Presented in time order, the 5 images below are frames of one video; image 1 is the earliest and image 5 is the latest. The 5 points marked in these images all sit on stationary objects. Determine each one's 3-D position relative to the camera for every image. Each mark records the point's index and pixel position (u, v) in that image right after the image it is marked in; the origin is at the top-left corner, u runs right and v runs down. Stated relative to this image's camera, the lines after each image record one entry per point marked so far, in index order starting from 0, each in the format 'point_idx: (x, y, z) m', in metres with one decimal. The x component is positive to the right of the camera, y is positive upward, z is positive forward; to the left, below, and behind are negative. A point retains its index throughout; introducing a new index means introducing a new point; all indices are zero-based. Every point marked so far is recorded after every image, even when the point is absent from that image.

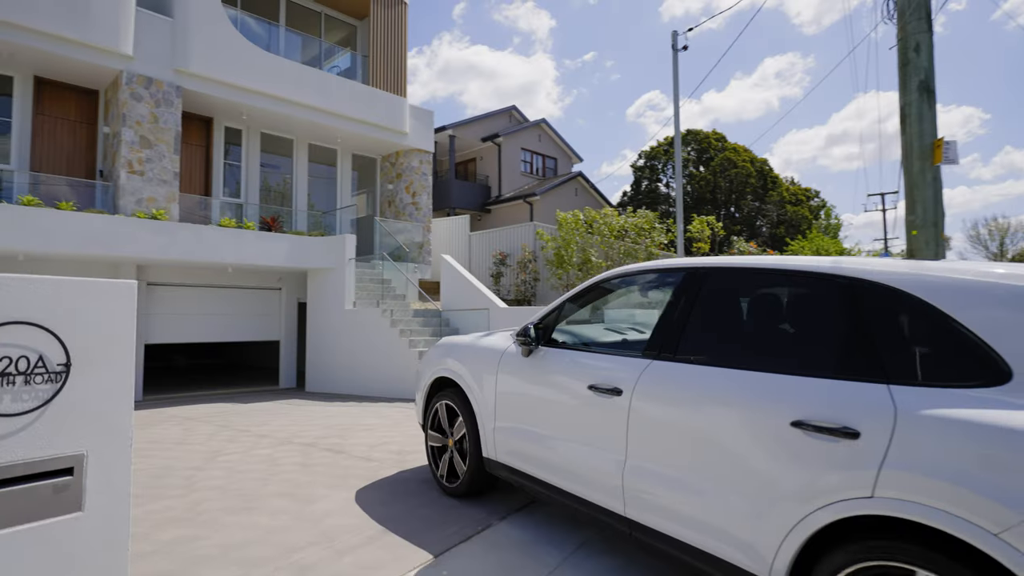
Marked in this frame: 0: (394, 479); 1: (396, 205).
0: (-1.0, -1.6, +5.1) m
1: (-3.0, +2.2, +15.3) m
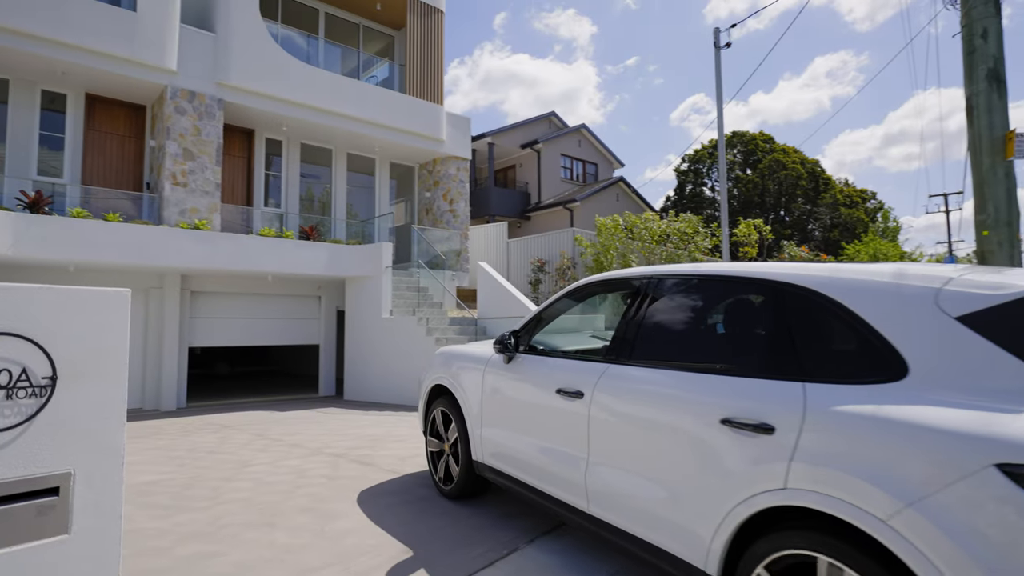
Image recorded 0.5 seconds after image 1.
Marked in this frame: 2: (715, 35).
0: (-0.8, -1.7, +4.9) m
1: (-2.1, +2.0, +15.3) m
2: (+4.5, +5.7, +13.1) m
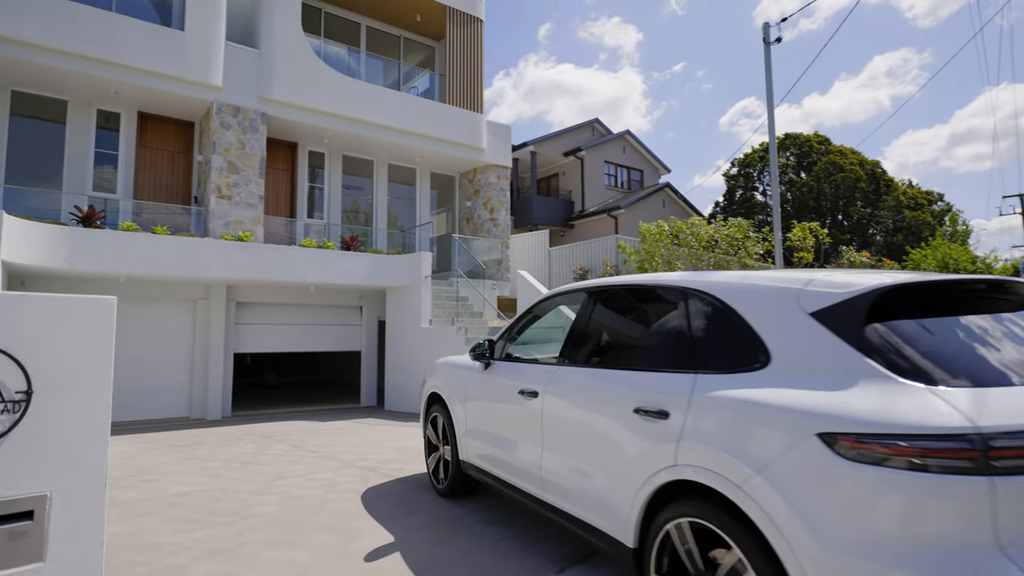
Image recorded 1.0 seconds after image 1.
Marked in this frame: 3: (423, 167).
0: (-0.5, -1.8, +4.7) m
1: (-1.0, +1.7, +15.2) m
2: (+5.4, +5.5, +12.5) m
3: (-2.3, +3.1, +15.0) m
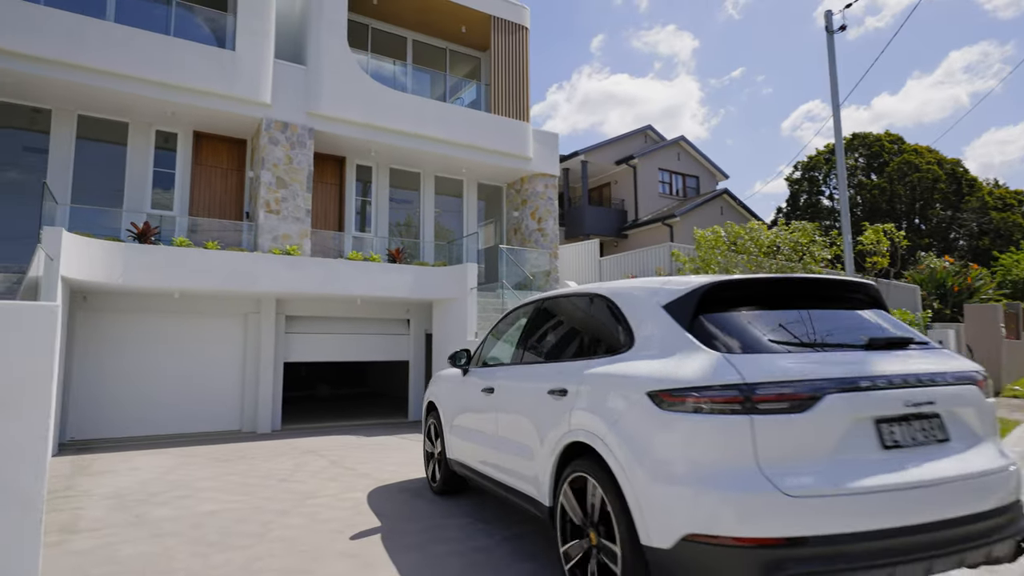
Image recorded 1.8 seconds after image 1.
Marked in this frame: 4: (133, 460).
0: (-0.2, -1.9, +4.3) m
1: (+0.3, +1.4, +14.9) m
2: (+6.3, +5.3, +11.7) m
3: (-1.1, +2.8, +14.9) m
4: (-5.1, -2.3, +7.9) m
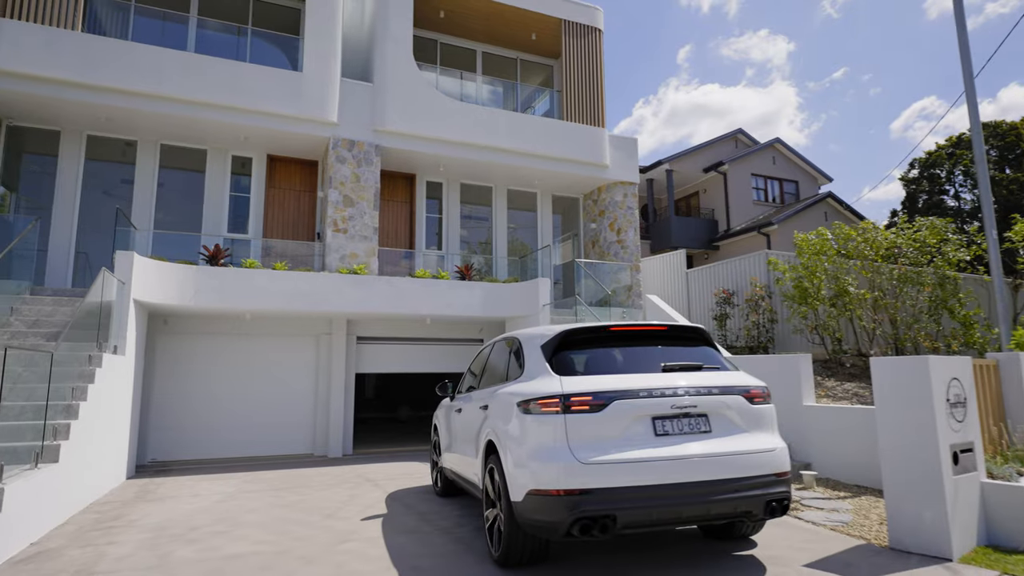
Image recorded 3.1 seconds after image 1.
0: (+0.1, -1.9, +3.5) m
1: (+2.1, +1.0, +14.0) m
2: (+7.5, +5.2, +10.1) m
3: (+0.8, +2.4, +14.2) m
4: (-4.2, -2.6, +7.8) m
